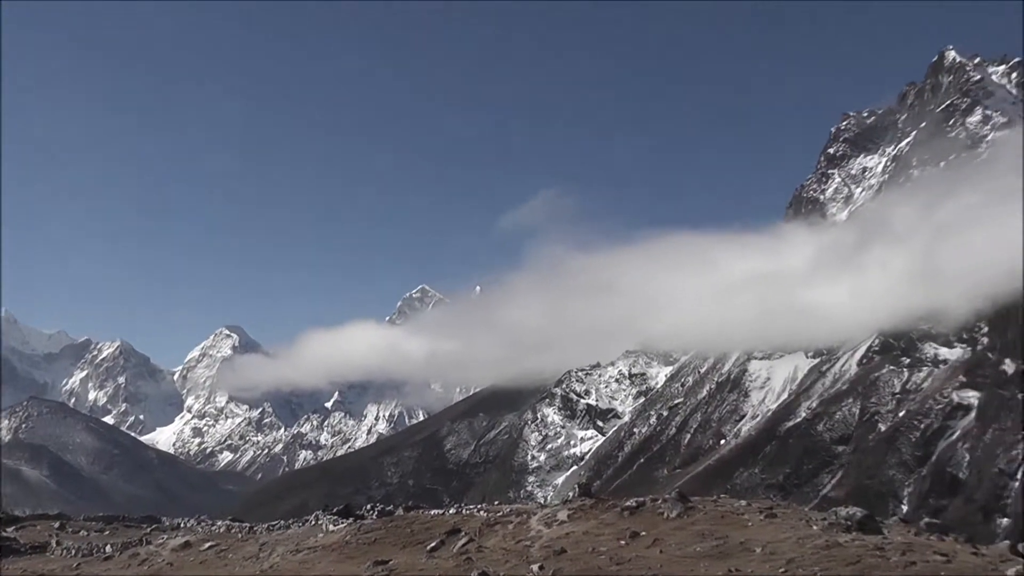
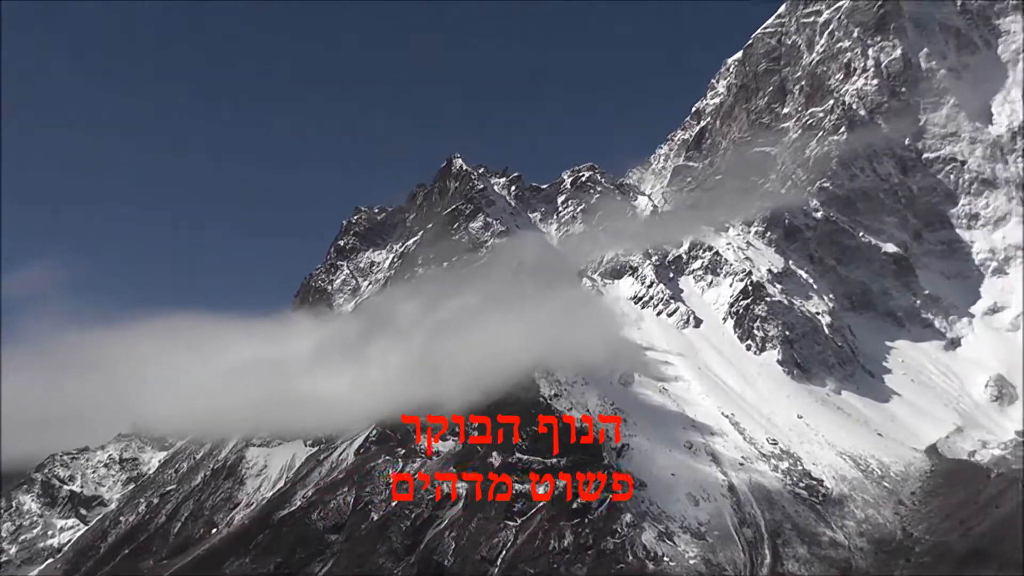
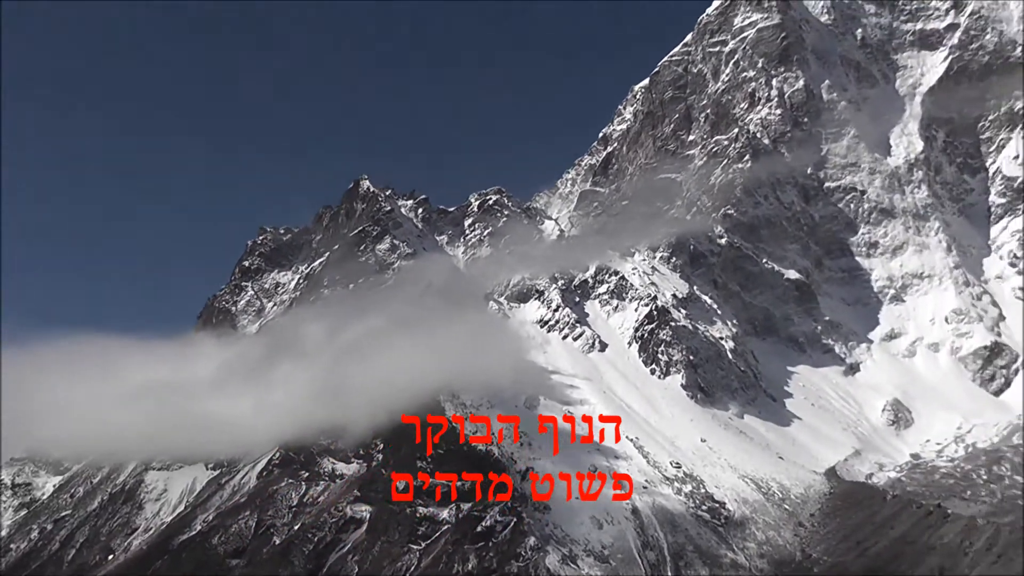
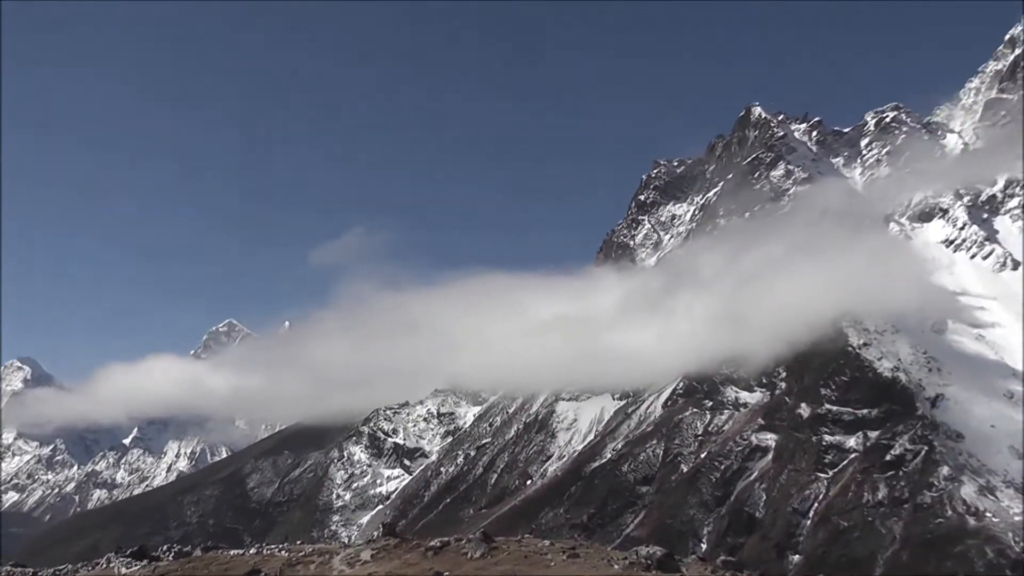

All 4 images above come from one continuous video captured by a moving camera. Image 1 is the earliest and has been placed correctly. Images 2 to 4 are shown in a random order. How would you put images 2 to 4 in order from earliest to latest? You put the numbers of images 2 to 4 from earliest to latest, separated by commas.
4, 2, 3
